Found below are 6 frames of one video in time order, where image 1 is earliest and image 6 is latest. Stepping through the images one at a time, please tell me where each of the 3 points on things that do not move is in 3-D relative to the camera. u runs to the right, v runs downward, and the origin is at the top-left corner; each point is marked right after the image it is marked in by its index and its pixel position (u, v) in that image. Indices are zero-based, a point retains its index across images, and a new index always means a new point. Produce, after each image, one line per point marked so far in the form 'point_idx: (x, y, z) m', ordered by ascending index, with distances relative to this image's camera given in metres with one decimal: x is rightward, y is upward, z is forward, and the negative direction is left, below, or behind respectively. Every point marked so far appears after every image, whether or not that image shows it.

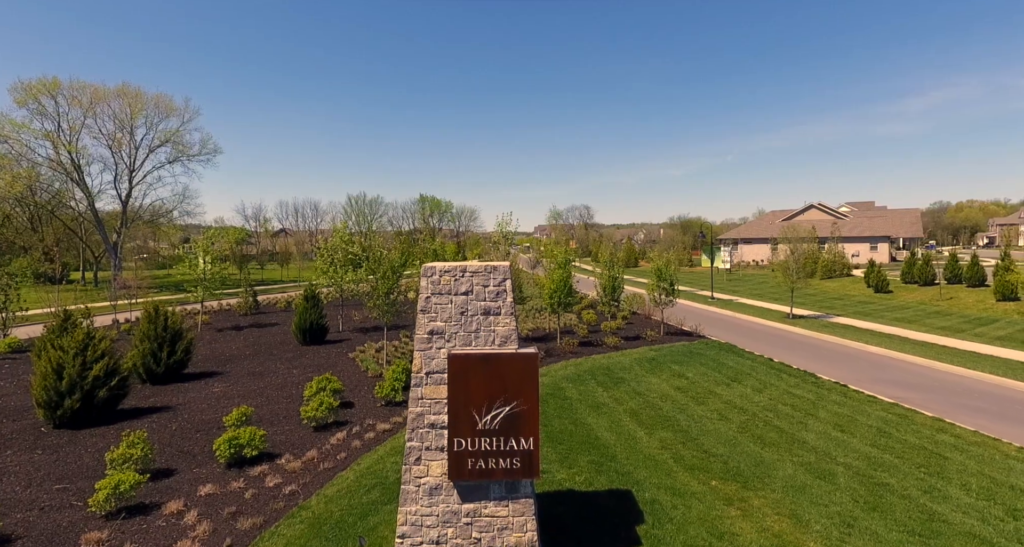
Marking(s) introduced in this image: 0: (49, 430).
0: (-7.9, -2.7, +9.3) m
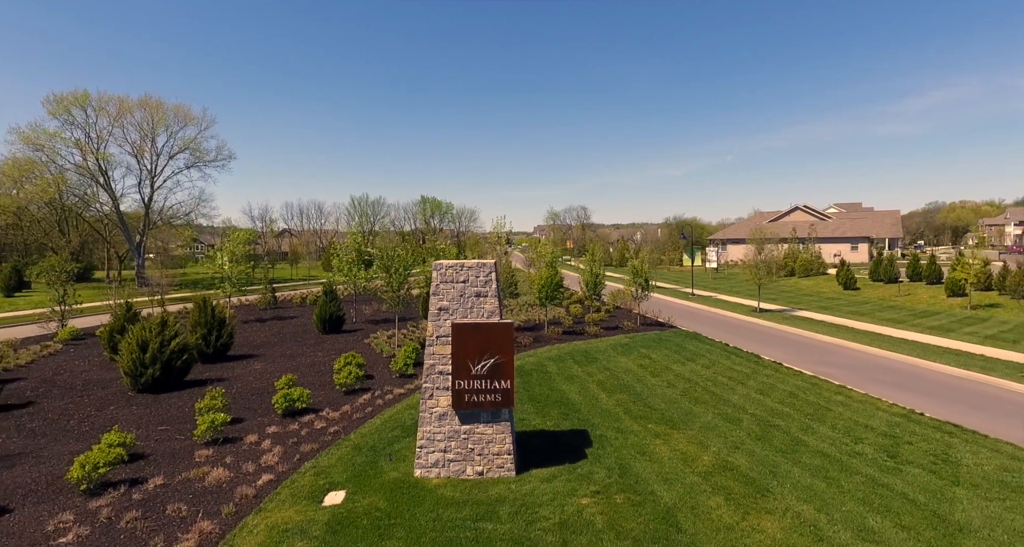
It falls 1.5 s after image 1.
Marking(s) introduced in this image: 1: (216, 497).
0: (-8.1, -2.6, +11.8) m
1: (-3.7, -2.8, +7.0) m
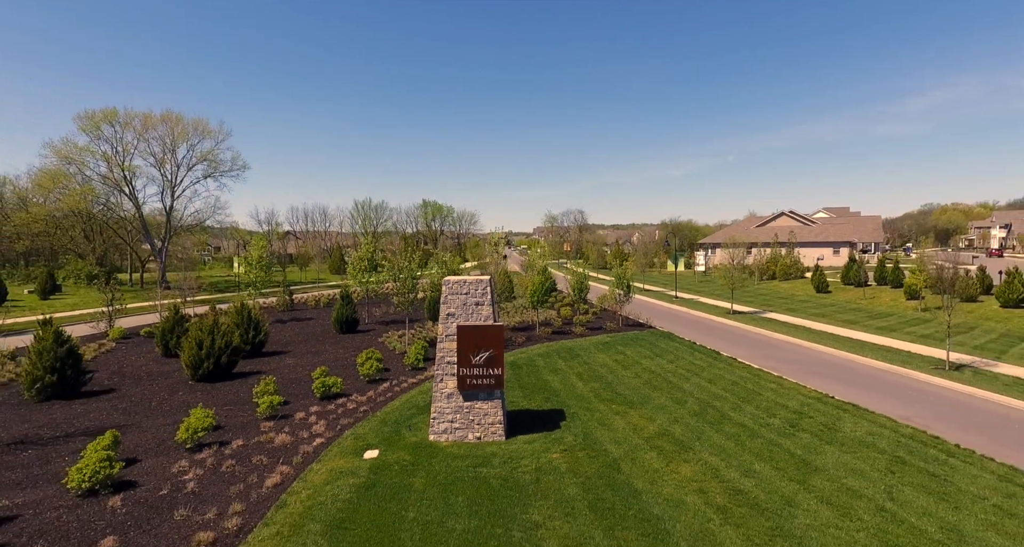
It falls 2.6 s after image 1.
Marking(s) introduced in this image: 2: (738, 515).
0: (-8.3, -2.9, +14.3) m
1: (-3.9, -3.1, +9.6) m
2: (+3.0, -3.2, +7.3) m
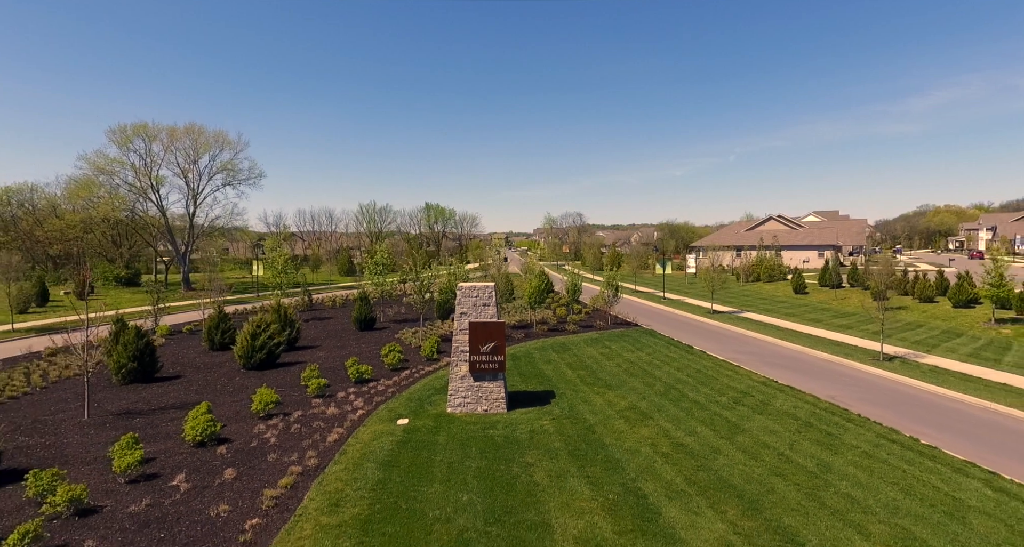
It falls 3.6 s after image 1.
0: (-8.3, -3.0, +17.1) m
1: (-3.9, -3.3, +12.4) m
2: (+3.0, -3.3, +10.1) m
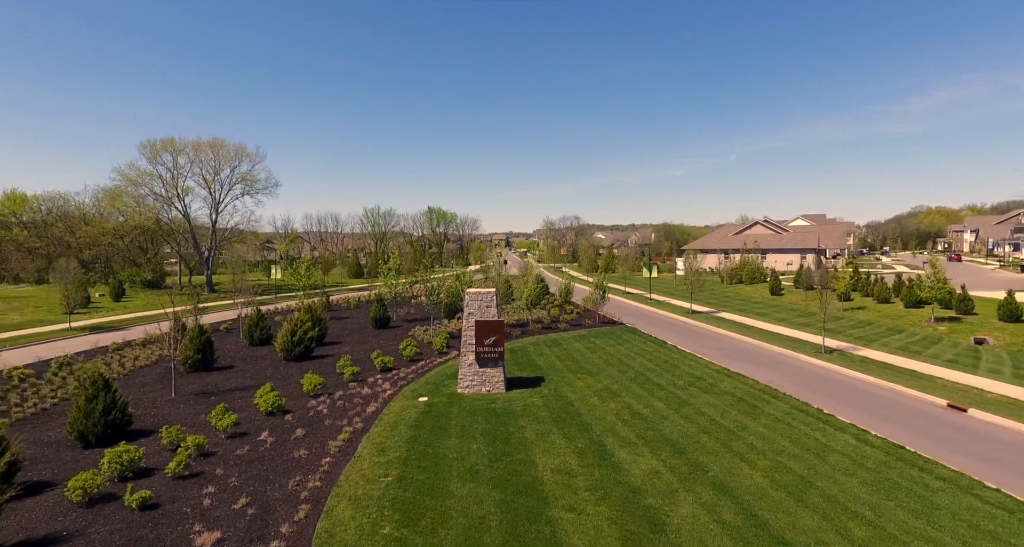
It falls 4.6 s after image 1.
0: (-8.3, -3.3, +20.4) m
1: (-4.0, -3.5, +15.6) m
2: (+2.9, -3.6, +13.3) m
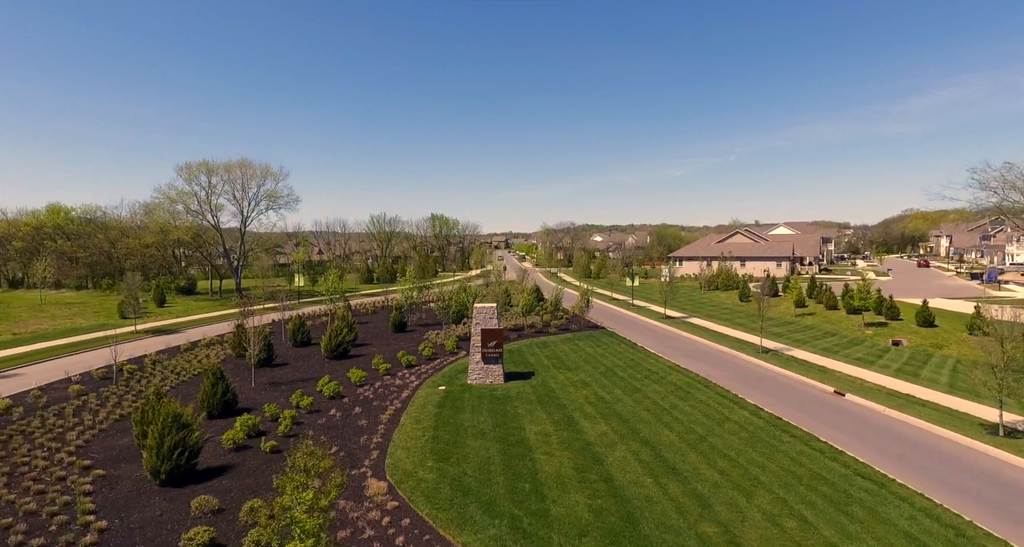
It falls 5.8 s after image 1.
0: (-8.4, -4.0, +25.5) m
1: (-4.1, -4.3, +20.7) m
2: (+2.8, -4.3, +18.4) m
